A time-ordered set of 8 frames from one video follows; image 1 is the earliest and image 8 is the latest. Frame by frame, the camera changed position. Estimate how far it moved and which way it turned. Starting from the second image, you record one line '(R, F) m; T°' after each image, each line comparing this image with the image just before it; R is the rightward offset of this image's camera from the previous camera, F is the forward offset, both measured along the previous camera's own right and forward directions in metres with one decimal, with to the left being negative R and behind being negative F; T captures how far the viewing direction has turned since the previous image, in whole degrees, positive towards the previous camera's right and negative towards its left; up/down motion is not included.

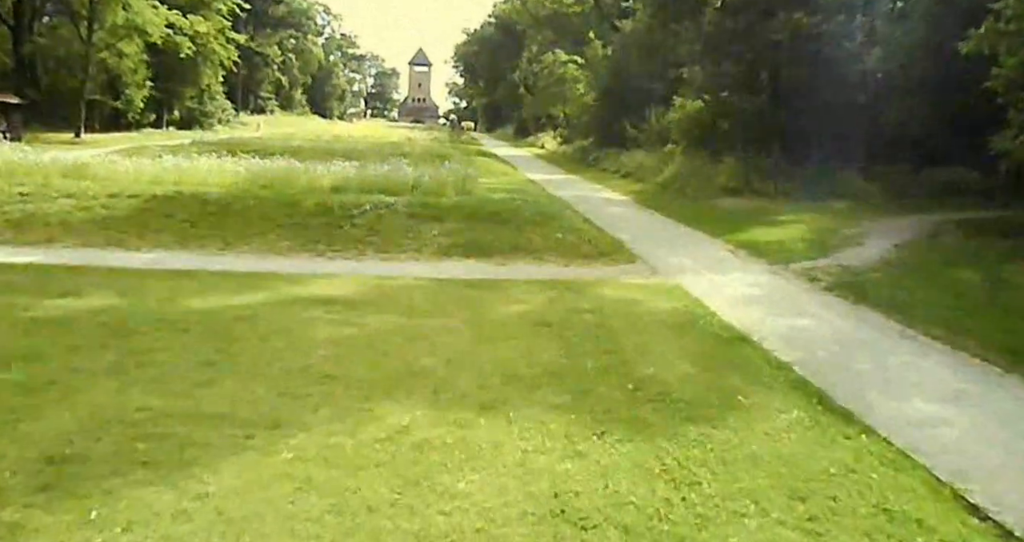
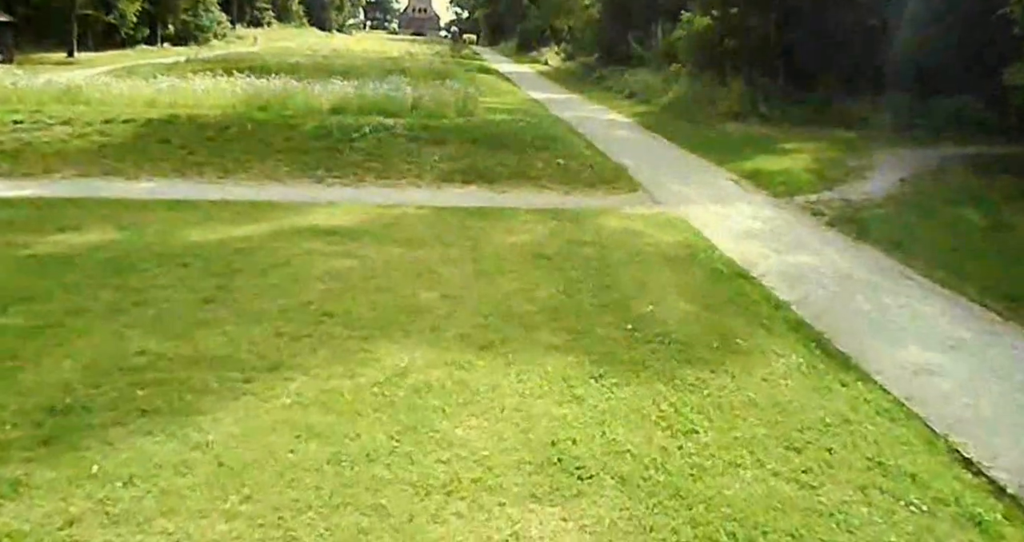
(0.0, +0.1) m; 0°
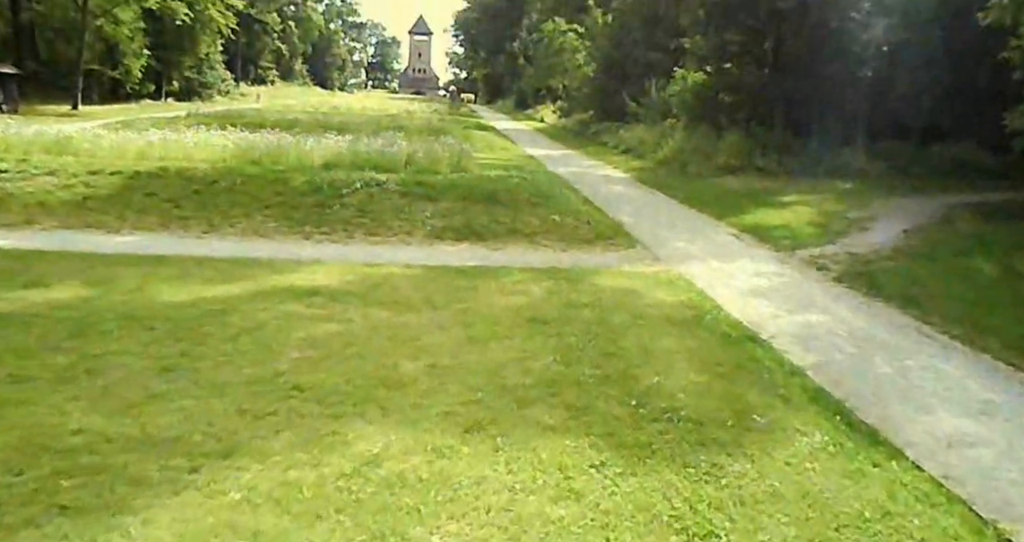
(0.0, +0.5) m; 0°
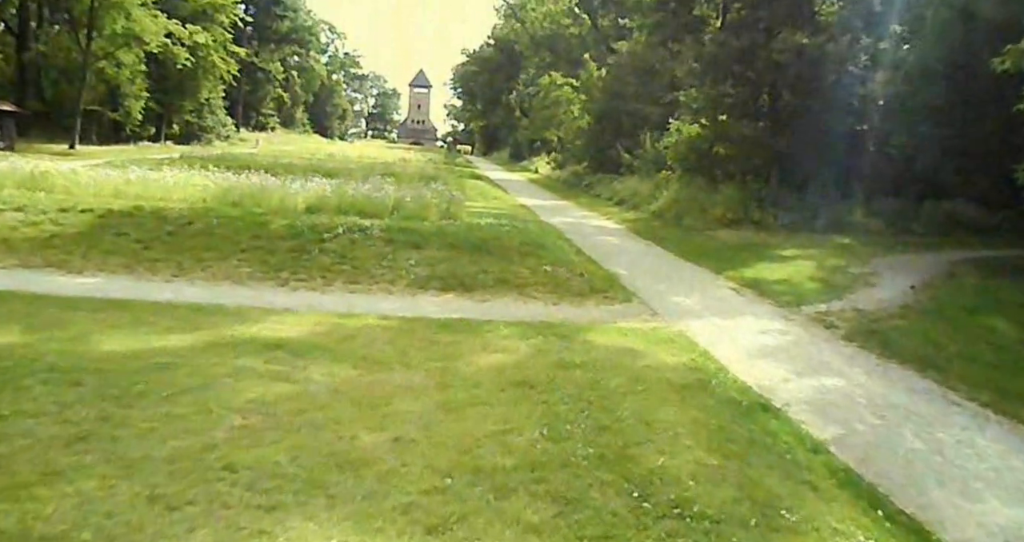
(+0.1, +0.8) m; +1°
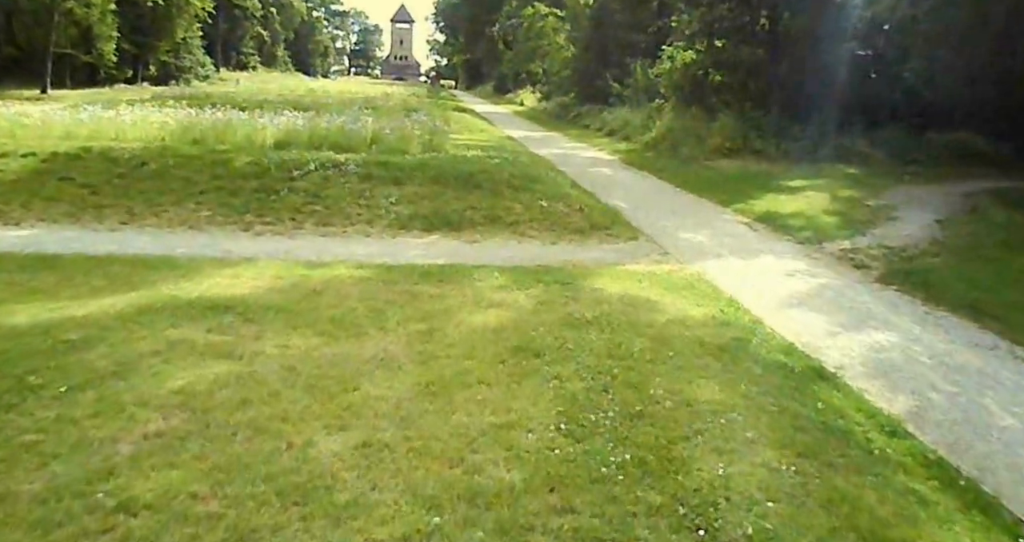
(-0.1, +1.2) m; +1°
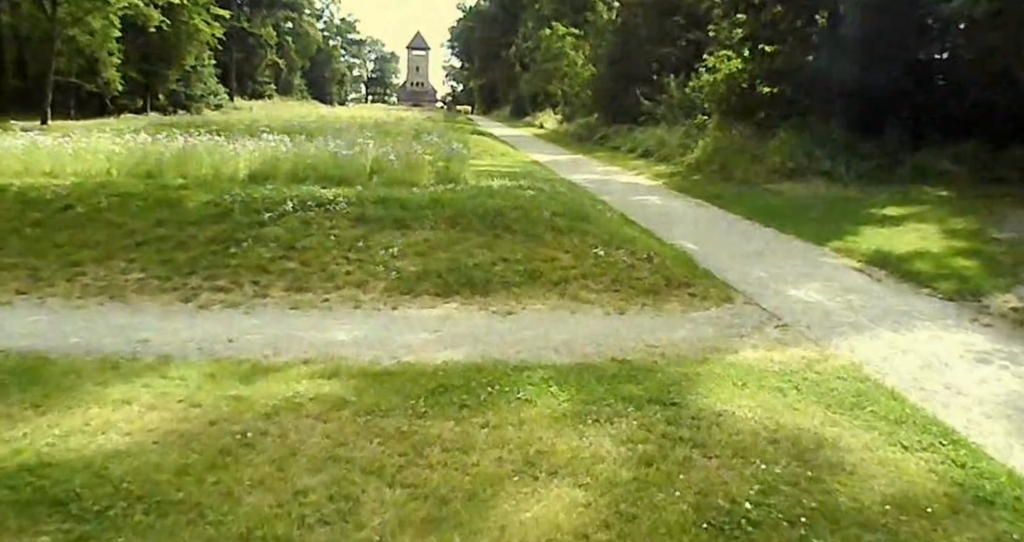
(-0.3, +2.8) m; -1°
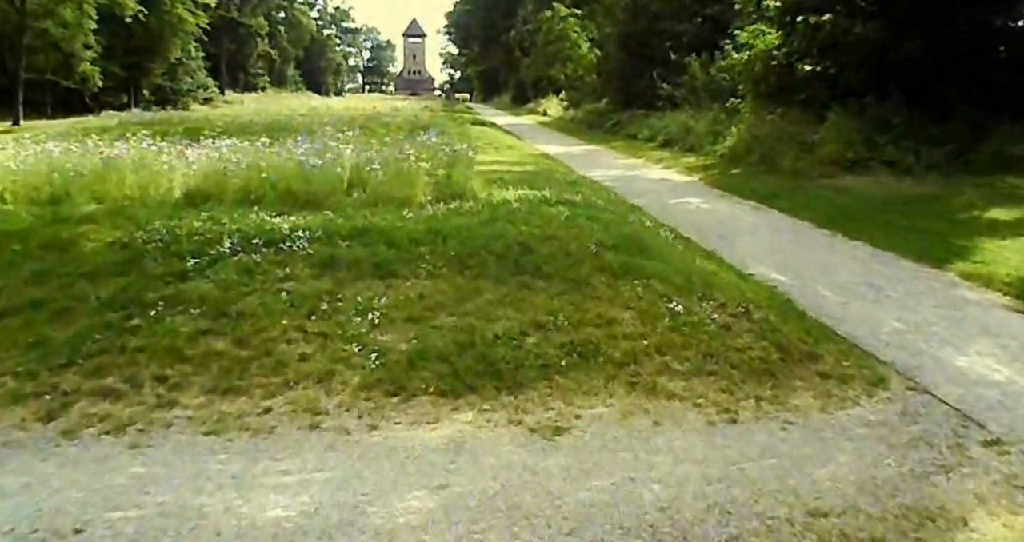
(-0.2, +2.4) m; 0°
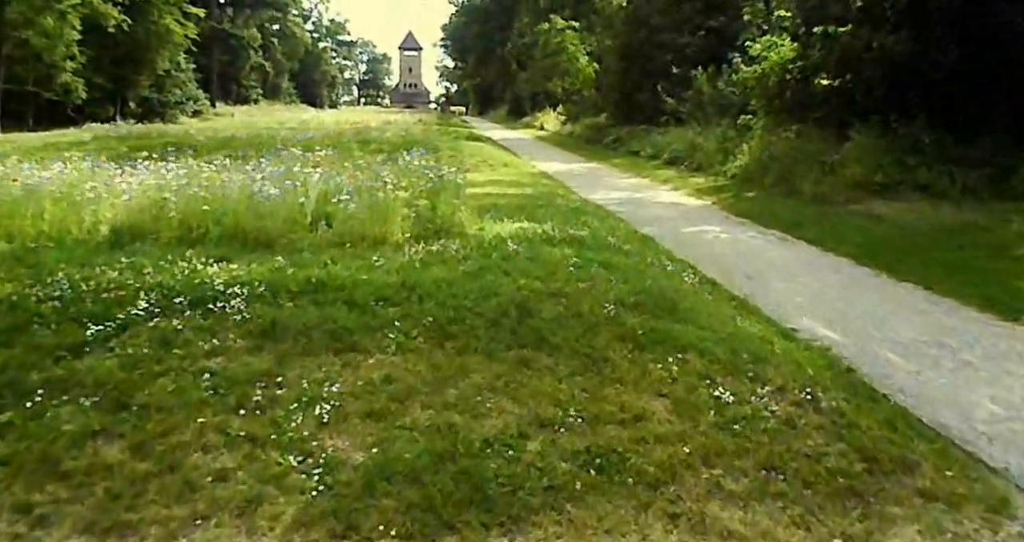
(0.0, +1.2) m; 0°
